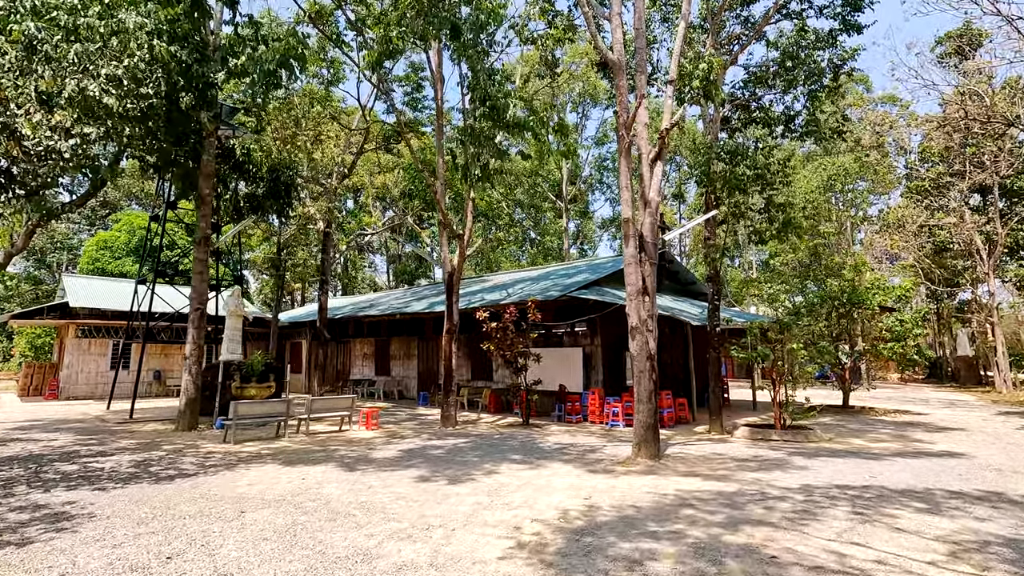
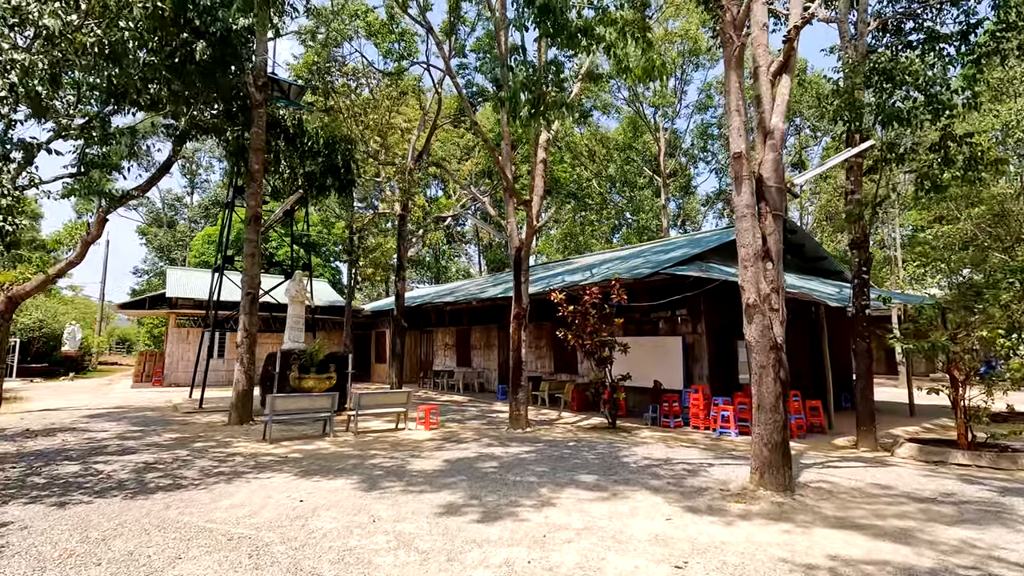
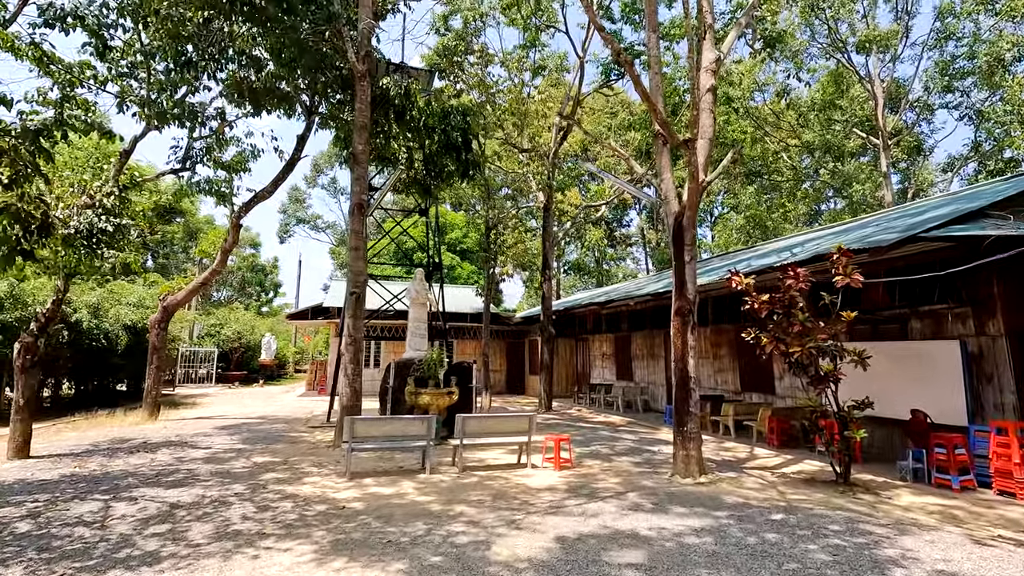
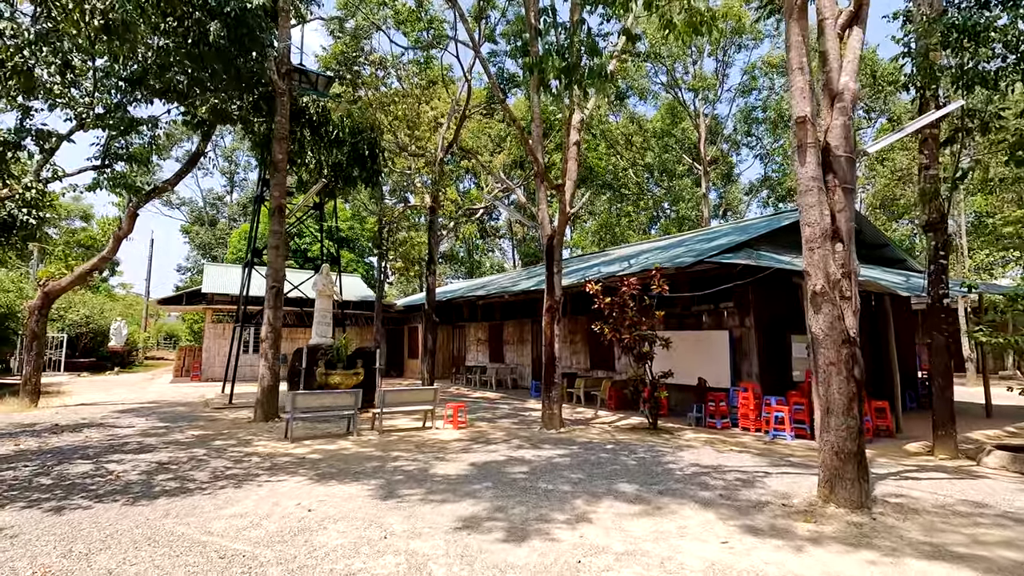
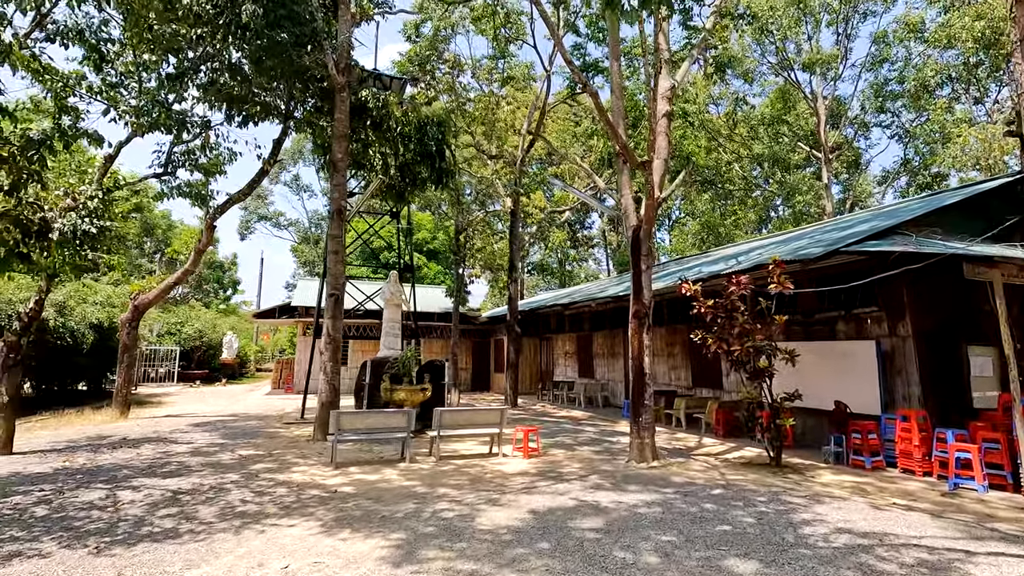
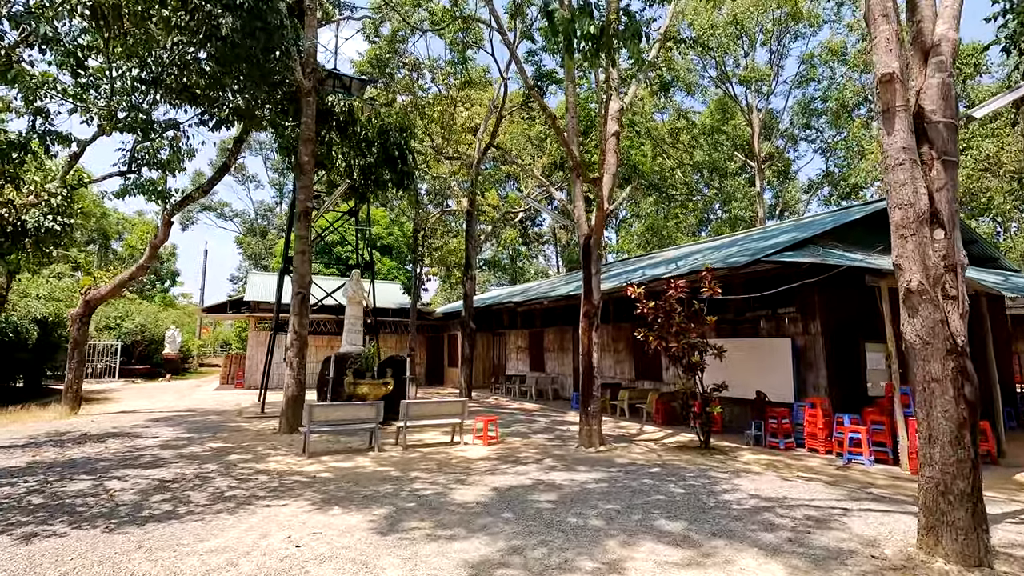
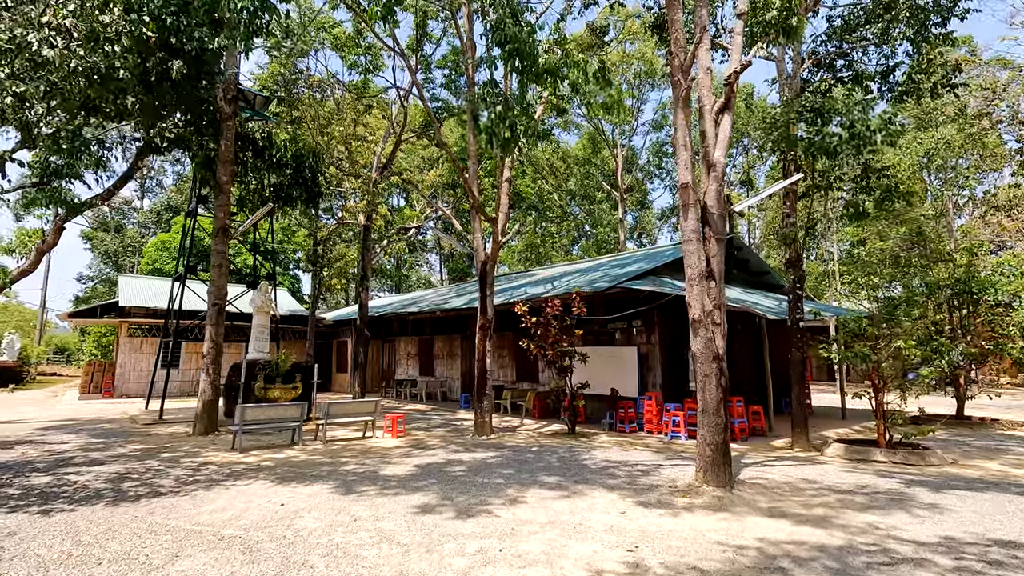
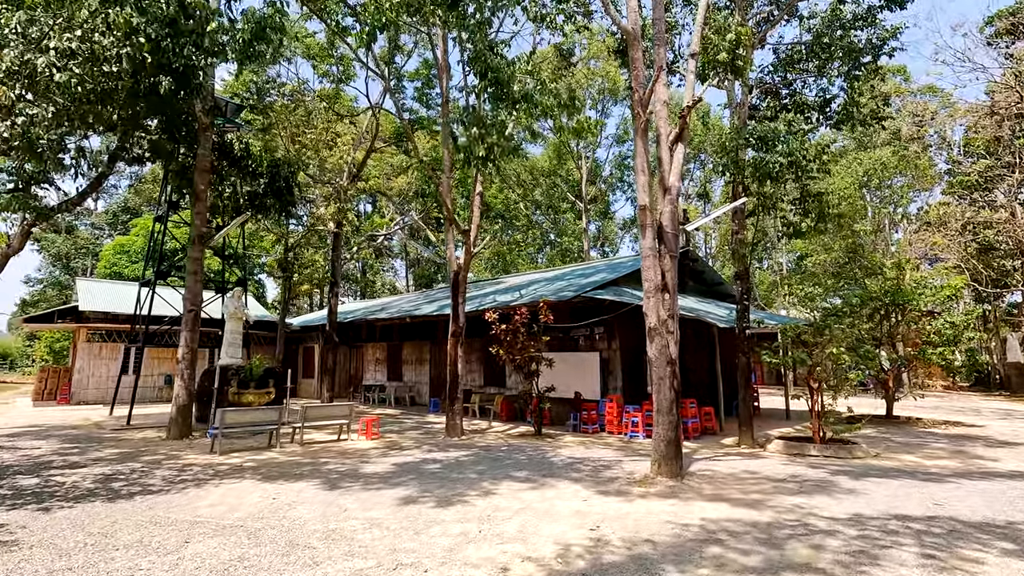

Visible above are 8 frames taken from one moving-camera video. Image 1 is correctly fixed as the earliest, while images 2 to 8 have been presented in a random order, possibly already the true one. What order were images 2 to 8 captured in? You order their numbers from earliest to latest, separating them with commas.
8, 7, 2, 4, 6, 5, 3
